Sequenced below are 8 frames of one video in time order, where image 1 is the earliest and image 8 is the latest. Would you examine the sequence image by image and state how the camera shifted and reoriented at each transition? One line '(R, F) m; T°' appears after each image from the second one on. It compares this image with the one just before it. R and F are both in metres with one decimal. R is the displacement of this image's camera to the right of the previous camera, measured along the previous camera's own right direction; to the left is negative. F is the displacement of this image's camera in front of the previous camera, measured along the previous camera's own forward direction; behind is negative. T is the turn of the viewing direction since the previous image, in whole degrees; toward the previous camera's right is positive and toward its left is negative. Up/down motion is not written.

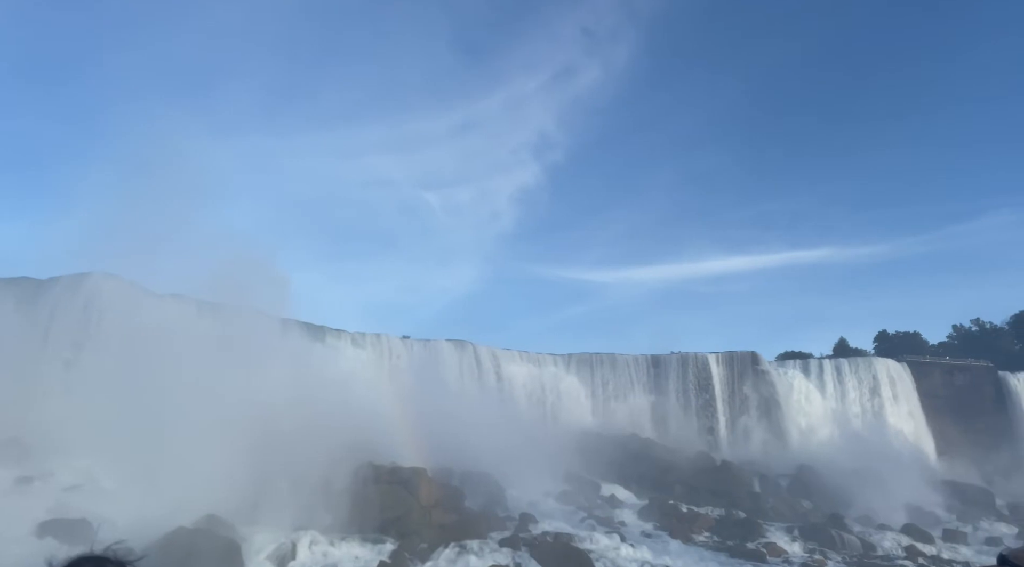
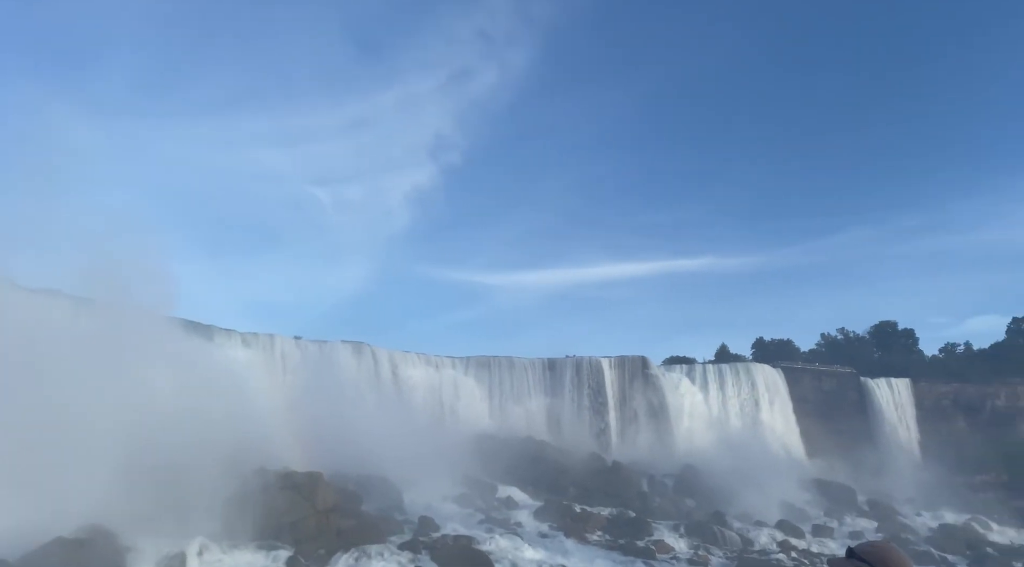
(-0.9, -0.3) m; +8°
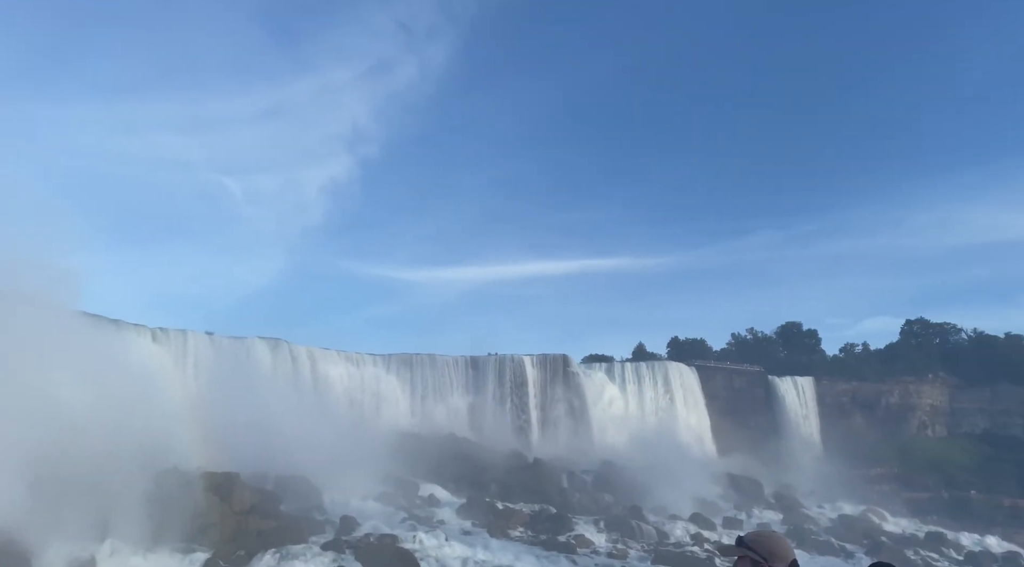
(-0.8, -0.1) m; +6°
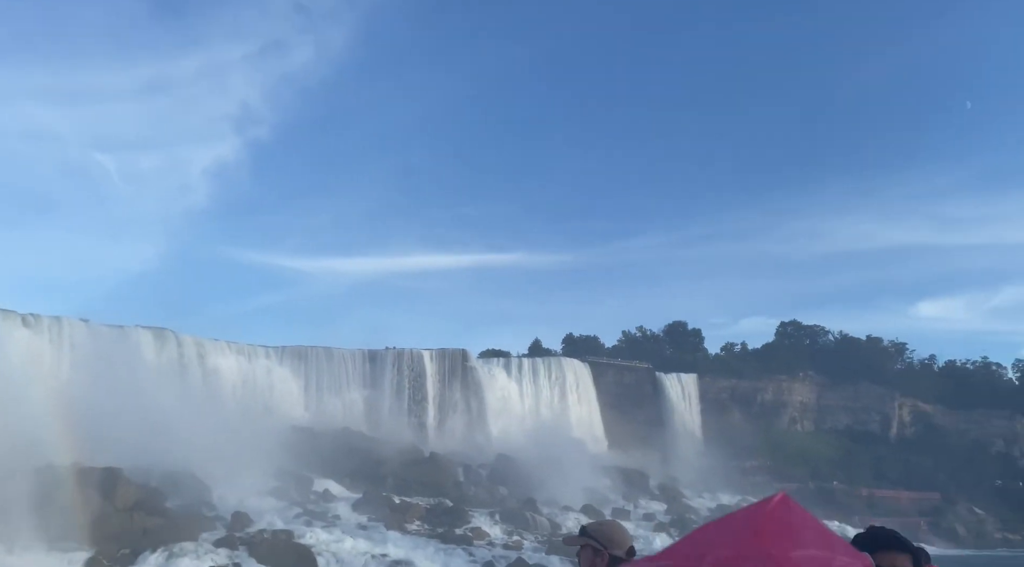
(-1.0, -0.1) m; +8°
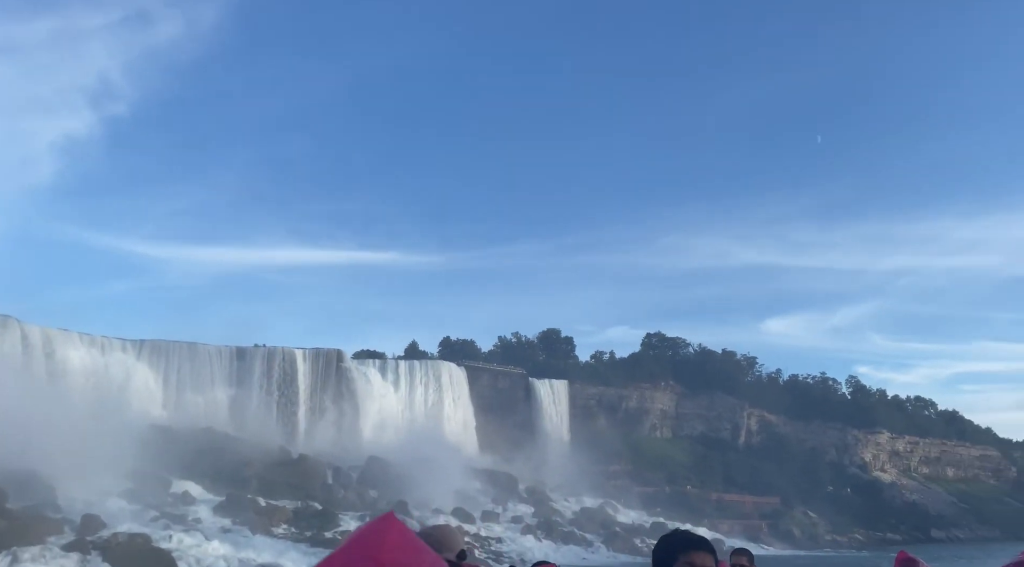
(-0.9, 0.0) m; +10°
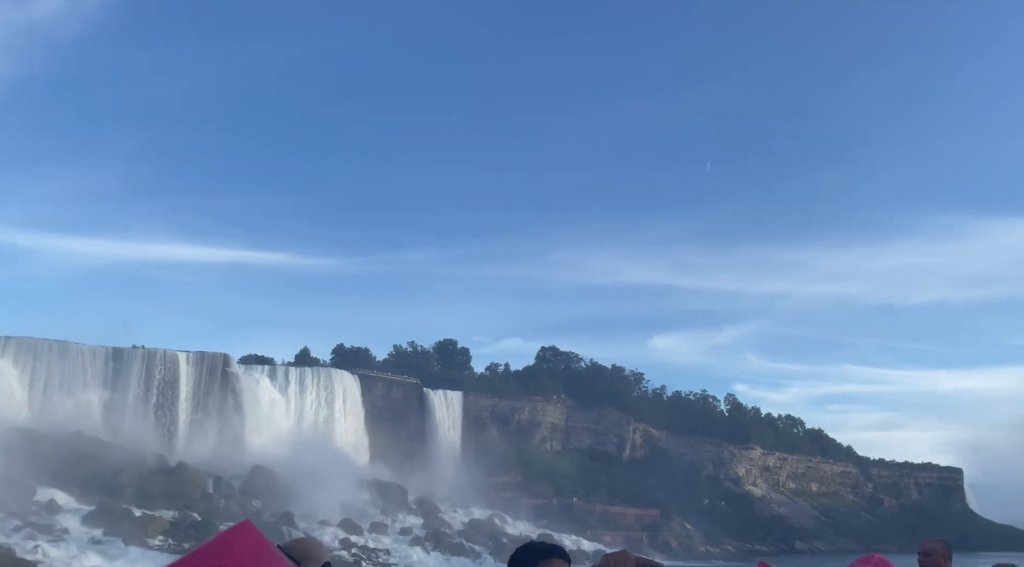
(-0.5, +0.1) m; +8°
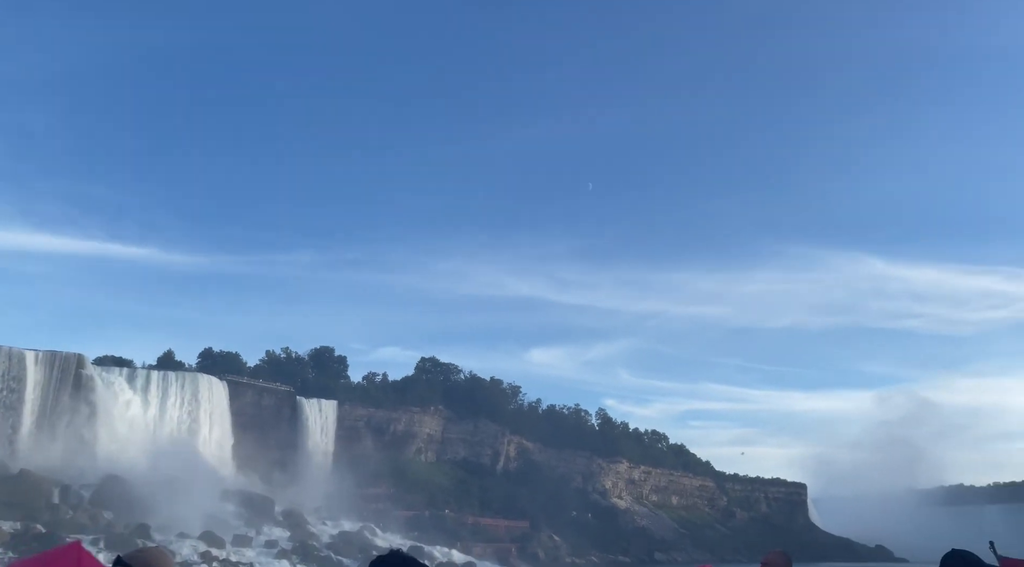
(-0.3, +0.2) m; +8°
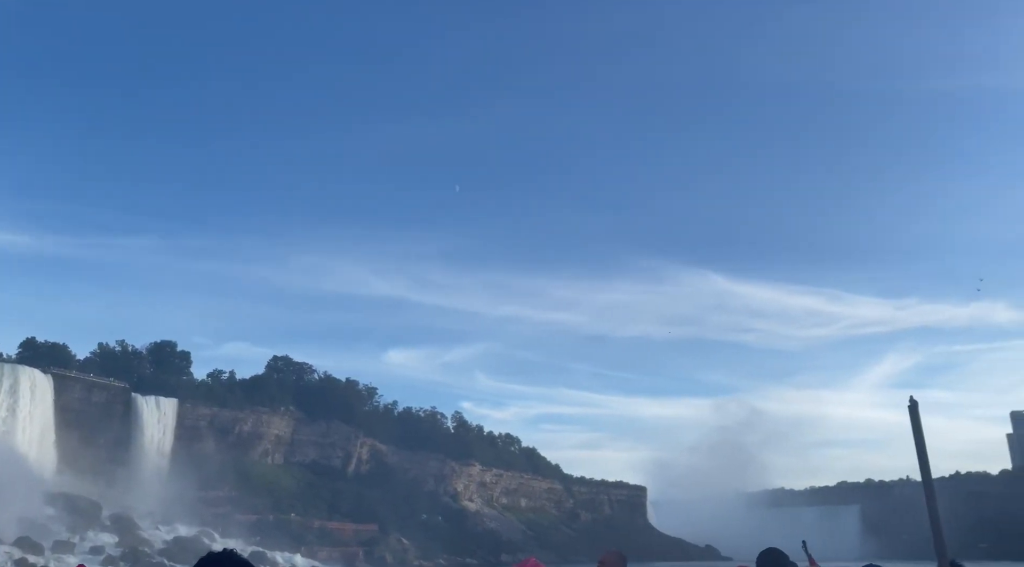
(-0.1, +0.5) m; +9°
